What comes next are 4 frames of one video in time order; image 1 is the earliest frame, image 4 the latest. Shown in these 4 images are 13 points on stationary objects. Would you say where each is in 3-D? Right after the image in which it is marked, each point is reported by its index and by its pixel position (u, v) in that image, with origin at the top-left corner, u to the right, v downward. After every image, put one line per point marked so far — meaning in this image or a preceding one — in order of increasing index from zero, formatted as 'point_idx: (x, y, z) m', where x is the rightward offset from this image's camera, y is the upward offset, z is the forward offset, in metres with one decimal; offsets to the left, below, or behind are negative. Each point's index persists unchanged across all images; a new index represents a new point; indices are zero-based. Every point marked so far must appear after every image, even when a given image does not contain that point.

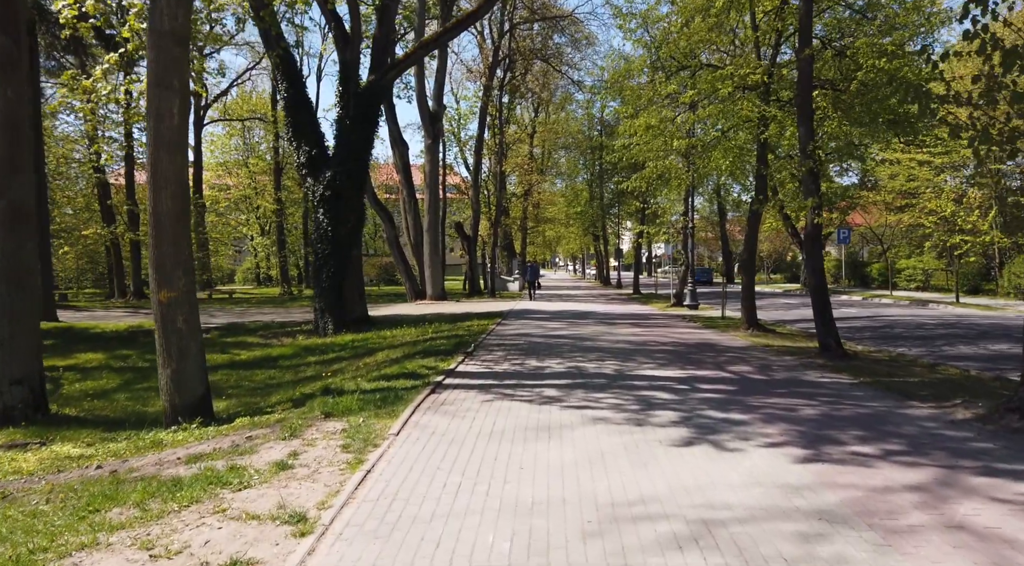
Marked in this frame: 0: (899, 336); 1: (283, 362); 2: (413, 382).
0: (+8.1, -1.1, +17.0) m
1: (-5.0, -1.7, +17.6) m
2: (-1.2, -1.2, +9.8) m
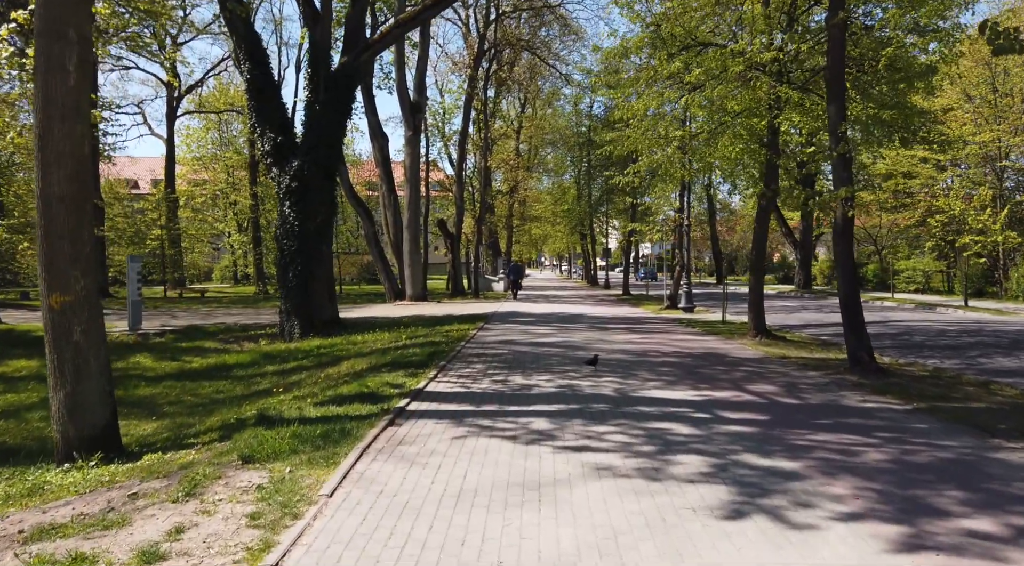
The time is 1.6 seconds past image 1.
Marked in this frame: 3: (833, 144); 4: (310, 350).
0: (+7.7, -1.2, +15.3) m
1: (-5.3, -1.7, +15.7) m
2: (-1.4, -1.2, +8.0) m
3: (+4.3, +1.8, +10.7) m
4: (-4.5, -1.5, +17.9) m
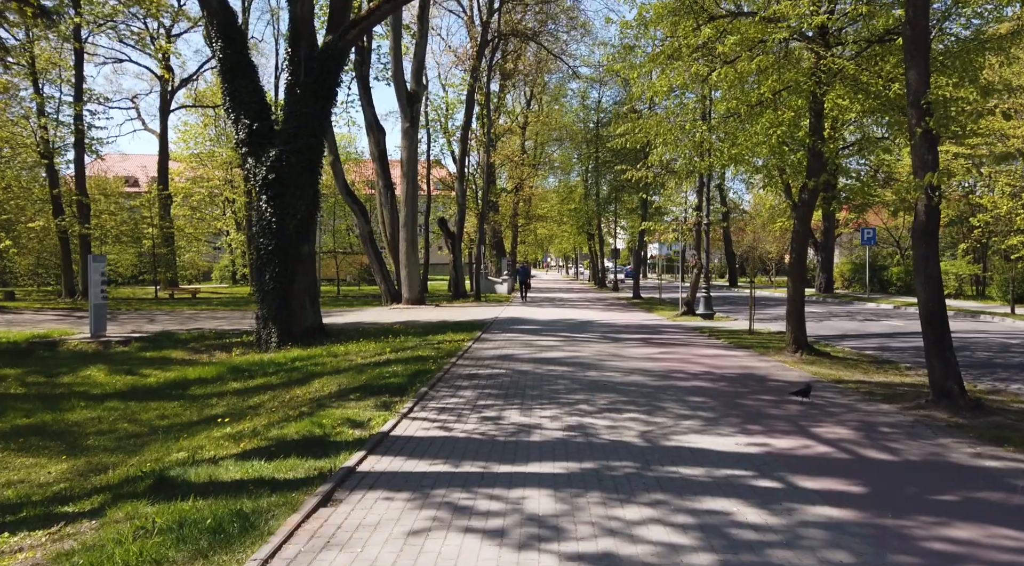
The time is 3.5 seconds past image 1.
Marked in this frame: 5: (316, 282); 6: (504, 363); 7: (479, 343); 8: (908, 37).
0: (+7.7, -1.3, +13.1) m
1: (-5.3, -1.8, +13.6) m
2: (-1.5, -1.3, +5.9) m
3: (+4.2, +1.7, +8.6) m
4: (-4.4, -1.6, +15.8) m
5: (-4.8, 0.0, +19.7) m
6: (-0.1, -1.2, +12.3) m
7: (-0.6, -1.2, +15.7) m
8: (+4.2, +2.6, +8.6) m
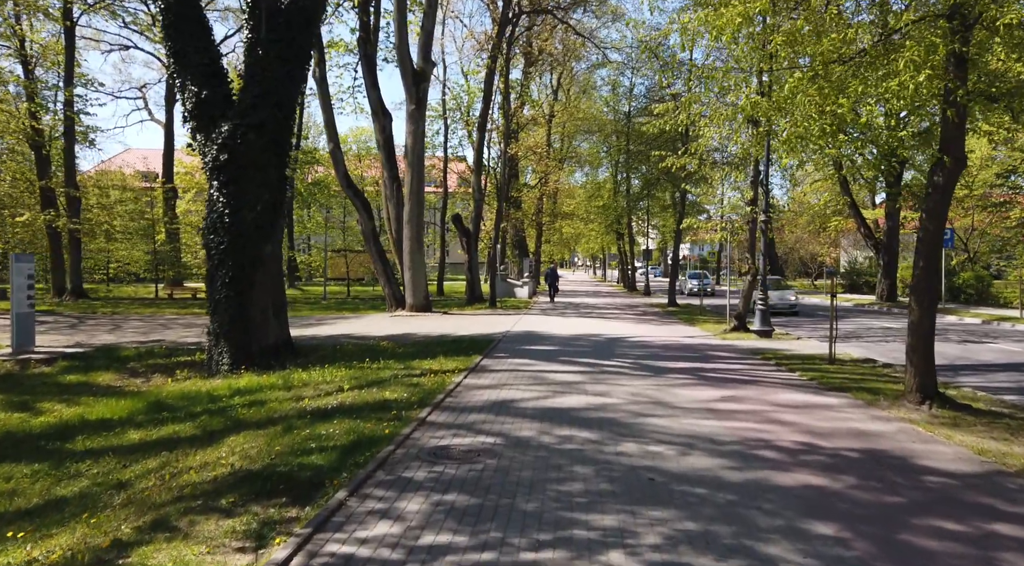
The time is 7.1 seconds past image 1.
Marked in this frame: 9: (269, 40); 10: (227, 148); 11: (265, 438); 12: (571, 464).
0: (+7.7, -1.6, +8.9) m
1: (-5.3, -2.0, +9.9) m
2: (-1.7, -1.5, +2.0) m
3: (+4.1, +1.5, +4.5) m
4: (-4.3, -1.7, +12.0) m
5: (-4.5, -0.2, +16.0) m
6: (-0.1, -1.4, +8.4) m
7: (-0.5, -1.4, +11.8) m
8: (+4.0, +2.4, +4.5) m
9: (-4.4, +4.4, +14.5) m
10: (-5.1, +2.4, +14.5) m
11: (-2.5, -1.6, +8.3) m
12: (+0.5, -1.4, +6.5) m
